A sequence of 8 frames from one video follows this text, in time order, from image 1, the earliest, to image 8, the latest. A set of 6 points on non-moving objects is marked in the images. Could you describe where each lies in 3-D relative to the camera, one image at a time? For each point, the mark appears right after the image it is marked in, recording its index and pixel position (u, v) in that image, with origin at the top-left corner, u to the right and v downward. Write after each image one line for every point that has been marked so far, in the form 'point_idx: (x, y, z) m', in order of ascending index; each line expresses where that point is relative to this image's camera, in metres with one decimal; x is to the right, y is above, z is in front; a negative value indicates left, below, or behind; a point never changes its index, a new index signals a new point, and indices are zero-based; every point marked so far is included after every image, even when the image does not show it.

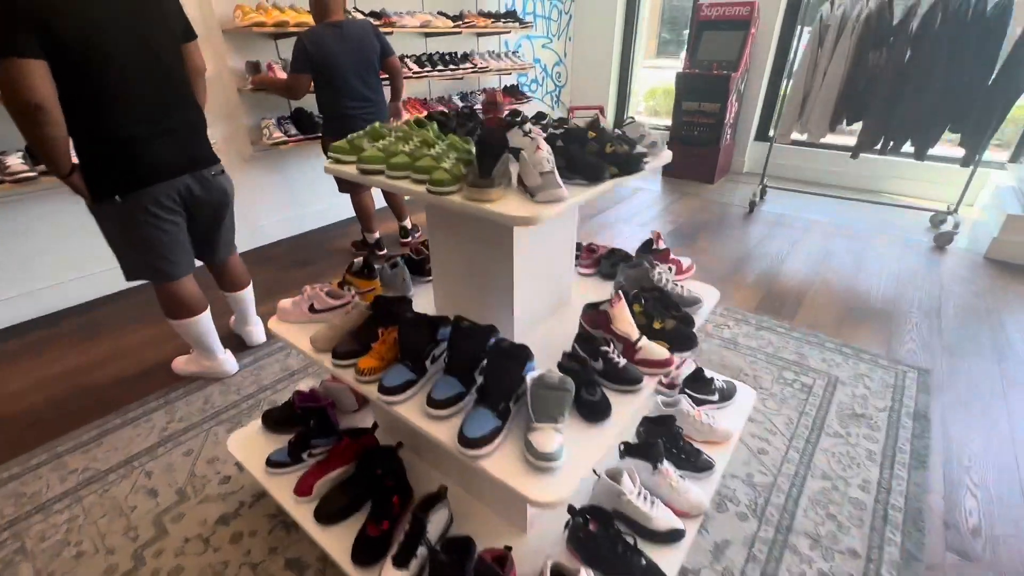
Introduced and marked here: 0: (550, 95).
0: (+0.5, +2.3, +5.6) m
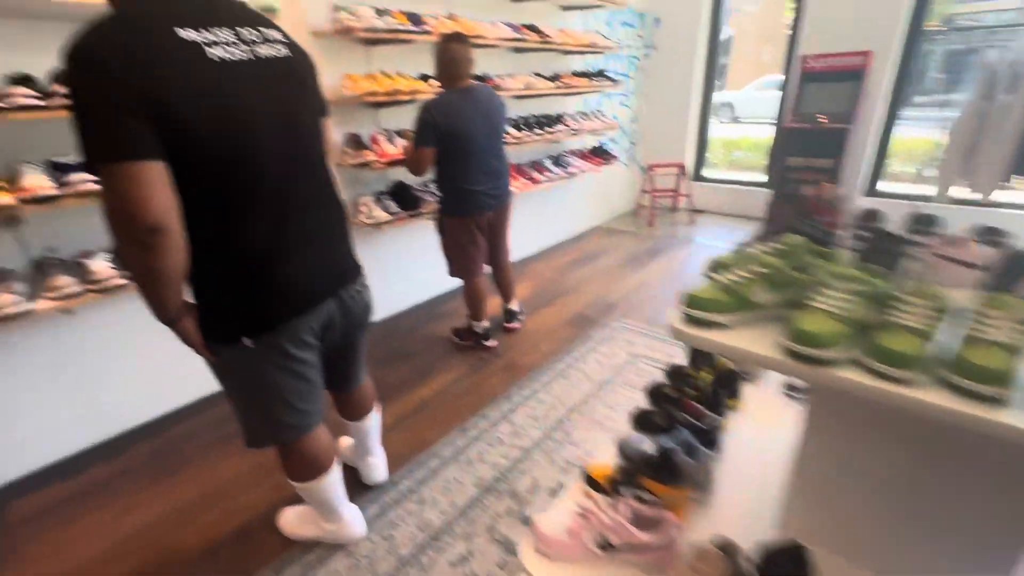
0: (+1.3, +1.5, +5.2) m
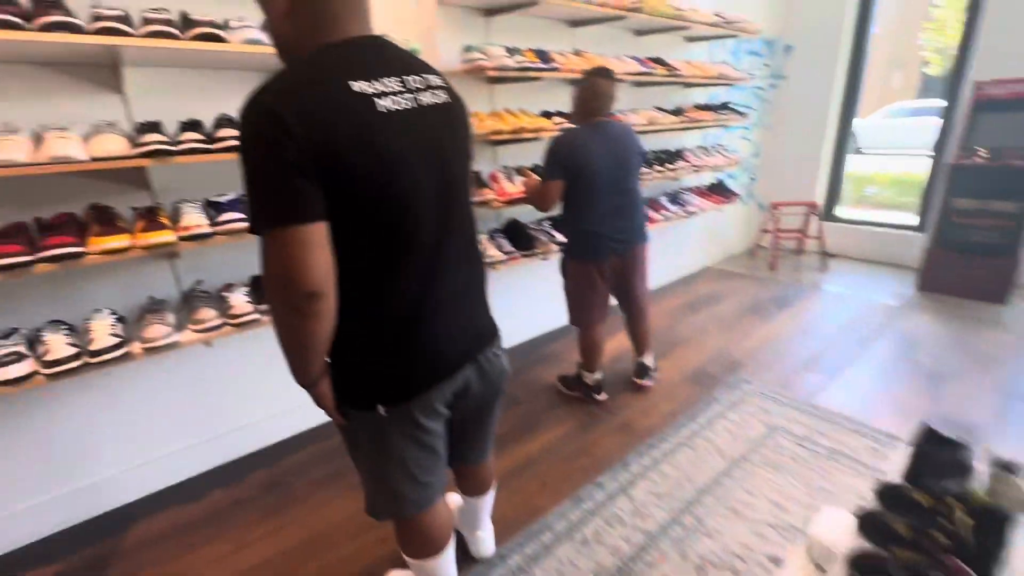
0: (+2.4, +1.0, +4.8) m
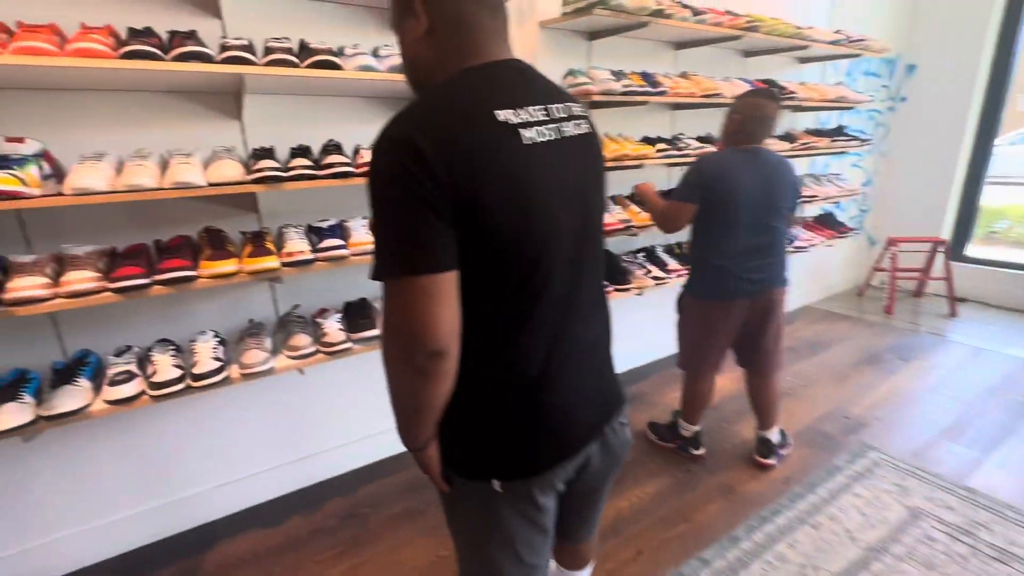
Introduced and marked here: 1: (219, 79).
0: (+3.2, +0.6, +4.3) m
1: (-0.9, +0.6, +1.4) m
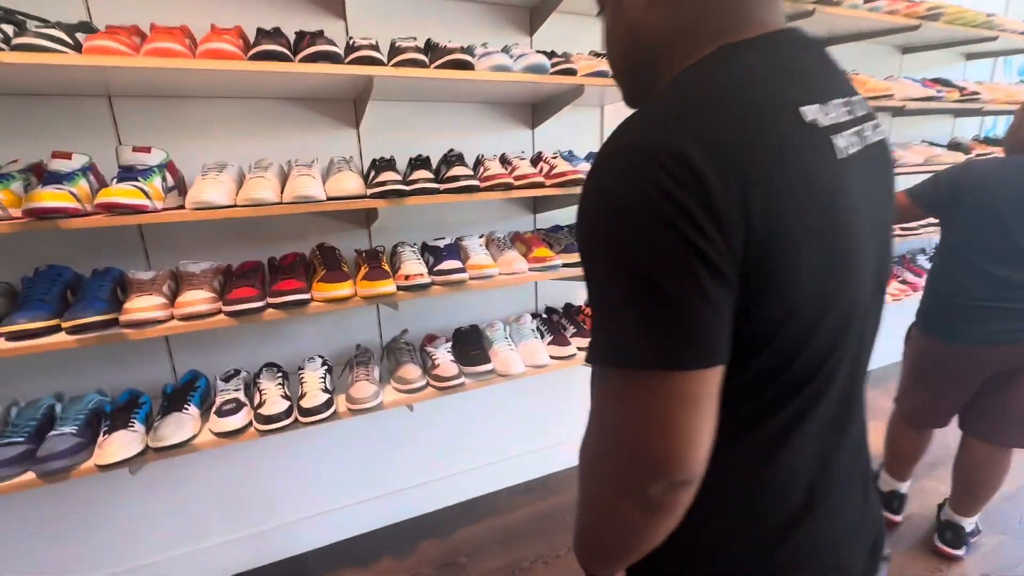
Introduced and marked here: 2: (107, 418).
0: (+3.9, +0.3, +3.7) m
1: (-0.5, +0.6, +1.3) m
2: (-1.0, -0.3, +1.2) m
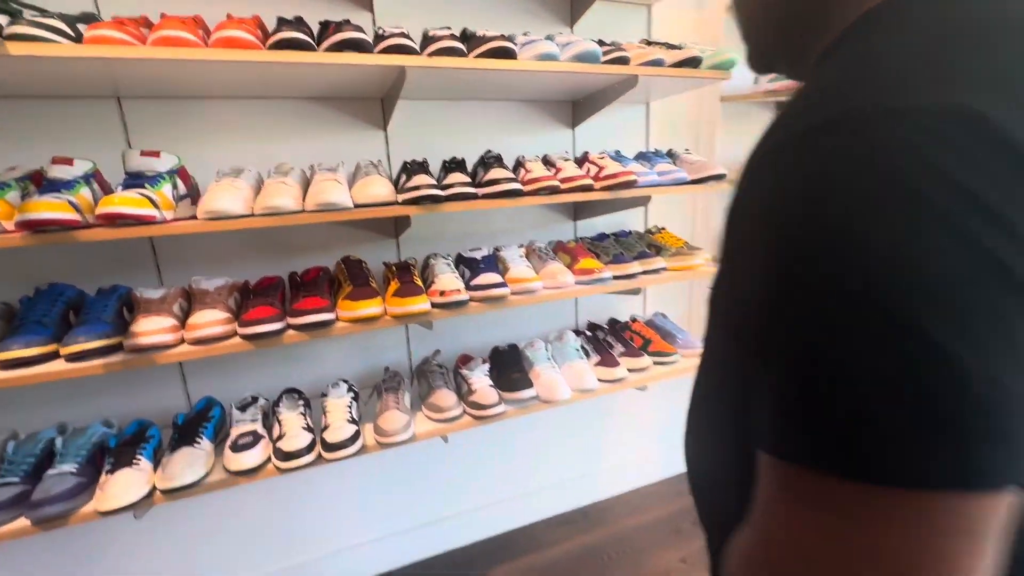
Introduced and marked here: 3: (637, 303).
0: (+4.1, +0.3, +3.3) m
1: (-0.3, +0.5, +1.1) m
2: (-0.9, -0.4, +1.1) m
3: (+0.5, -0.1, +1.8) m
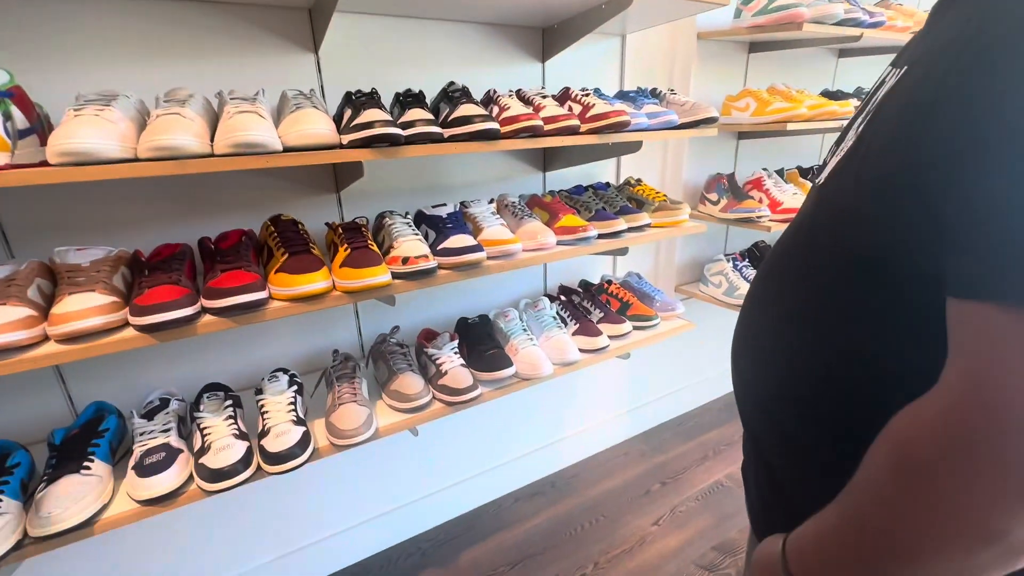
0: (+3.7, +0.7, +3.7) m
1: (-0.4, +0.6, +0.8) m
2: (-0.9, -0.3, +0.8) m
3: (+0.3, +0.1, +1.7) m
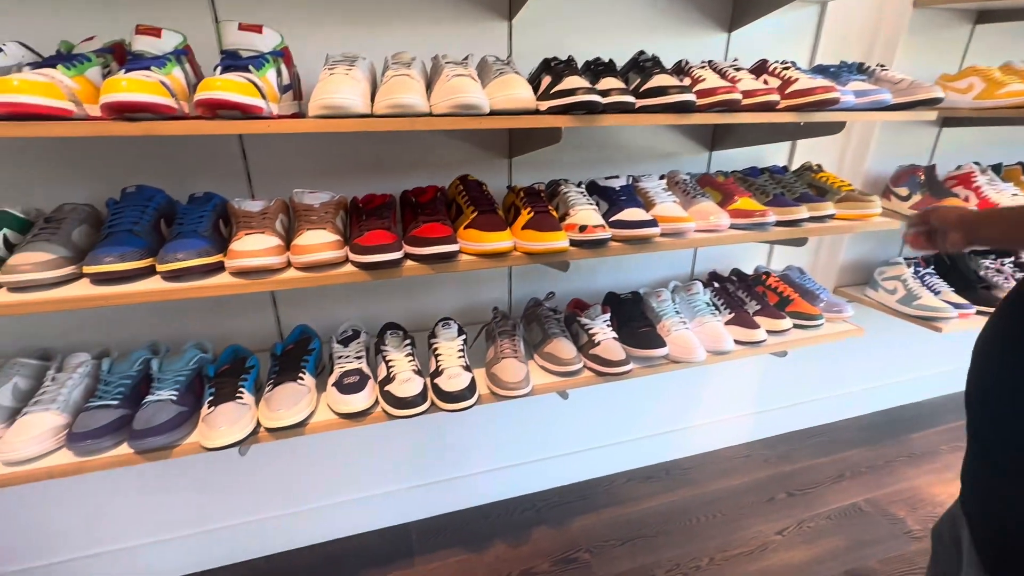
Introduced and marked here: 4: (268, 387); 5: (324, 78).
0: (+4.6, +0.4, +2.8) m
1: (0.0, +0.6, +0.9) m
2: (-0.6, -0.2, +1.0) m
3: (+0.8, +0.1, +1.6) m
4: (-0.5, -0.2, +1.0) m
5: (-0.3, +0.4, +0.8) m
